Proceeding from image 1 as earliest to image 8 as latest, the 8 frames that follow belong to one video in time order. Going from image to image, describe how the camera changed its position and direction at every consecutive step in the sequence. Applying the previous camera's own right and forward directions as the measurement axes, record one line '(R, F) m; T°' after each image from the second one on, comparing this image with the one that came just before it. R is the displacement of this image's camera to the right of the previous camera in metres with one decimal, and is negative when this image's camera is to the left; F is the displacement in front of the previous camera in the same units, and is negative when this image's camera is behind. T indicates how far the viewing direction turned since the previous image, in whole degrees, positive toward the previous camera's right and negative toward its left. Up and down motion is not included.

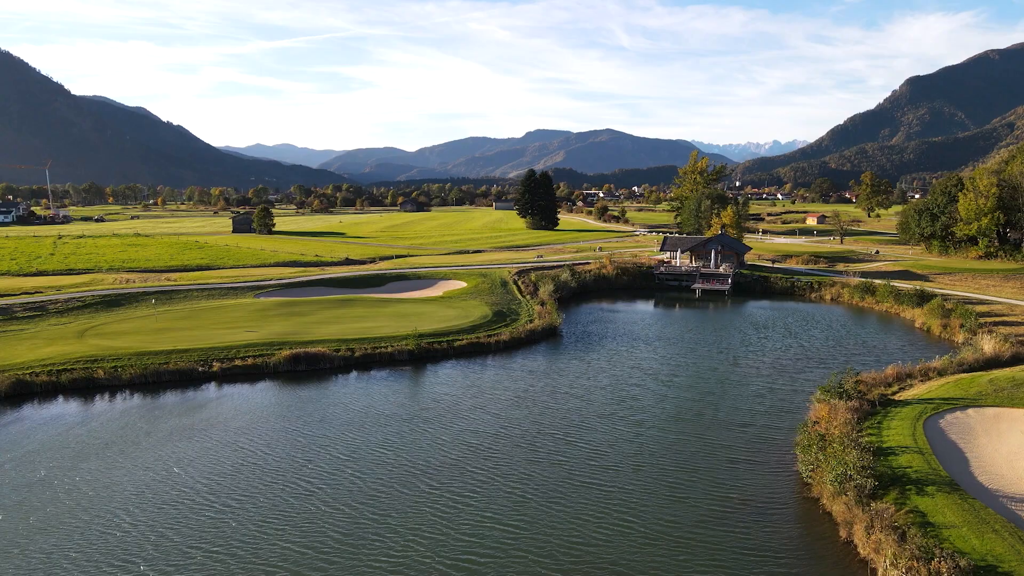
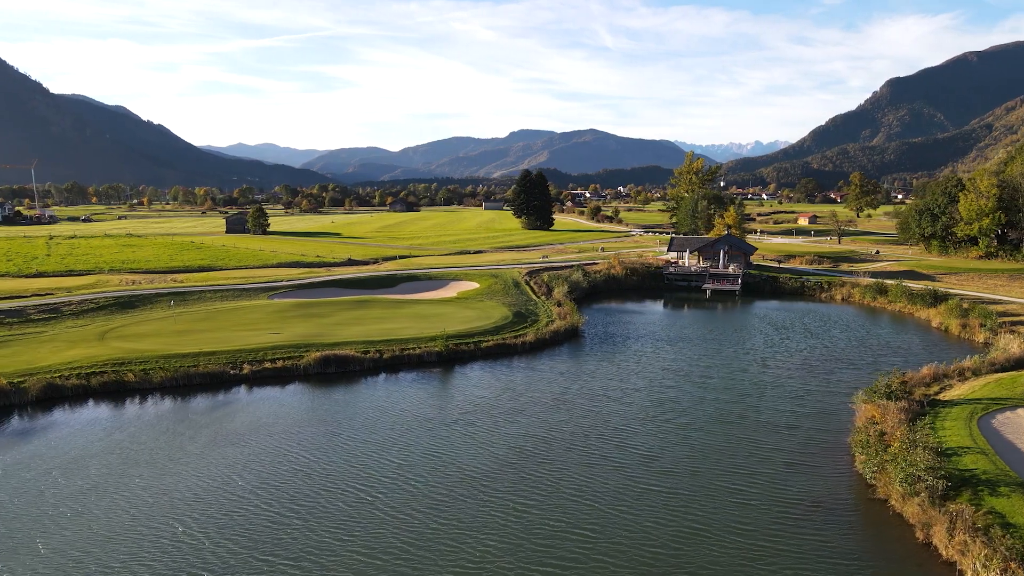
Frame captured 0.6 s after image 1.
(-2.0, +0.3) m; +1°
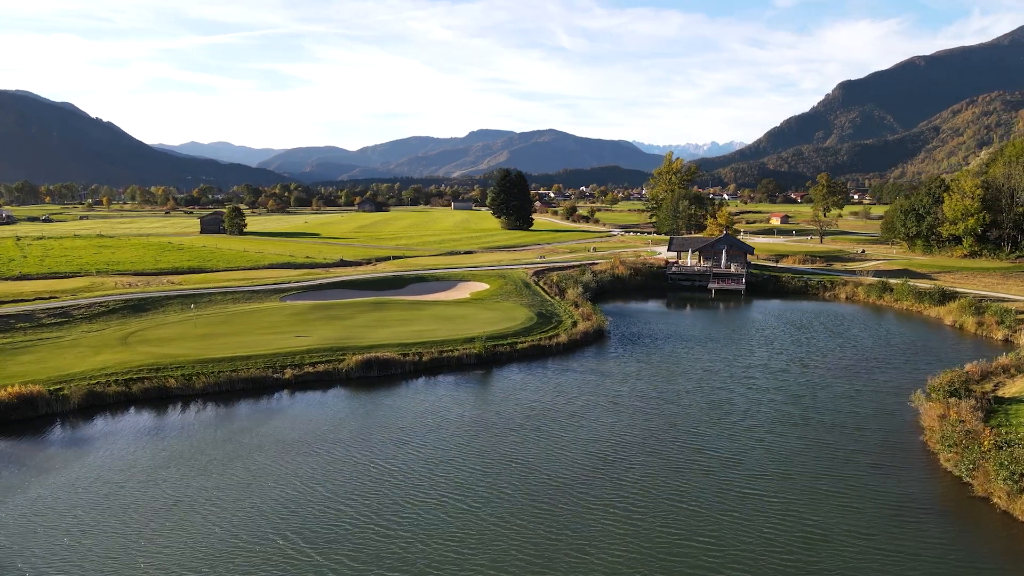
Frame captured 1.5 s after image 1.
(-3.5, +0.6) m; +3°
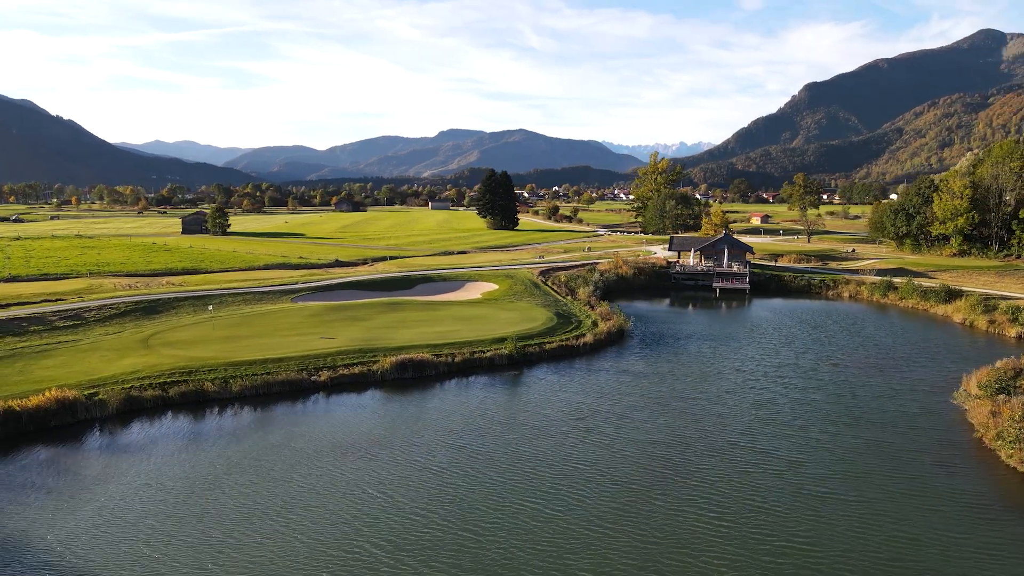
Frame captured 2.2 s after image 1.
(-2.7, +0.4) m; +2°
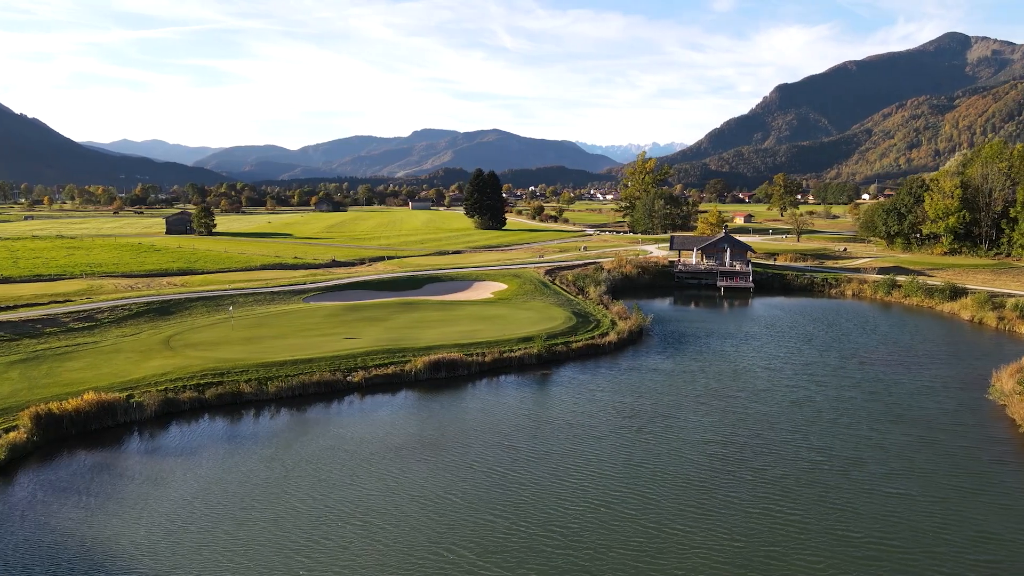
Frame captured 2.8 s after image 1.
(-2.4, +0.3) m; +2°
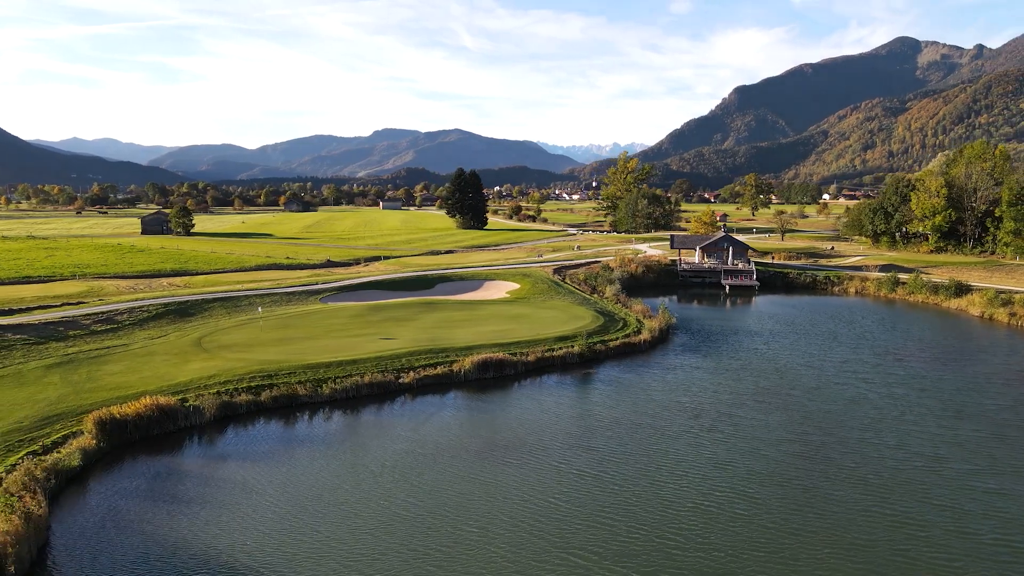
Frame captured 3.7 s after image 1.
(-3.4, +0.5) m; +2°
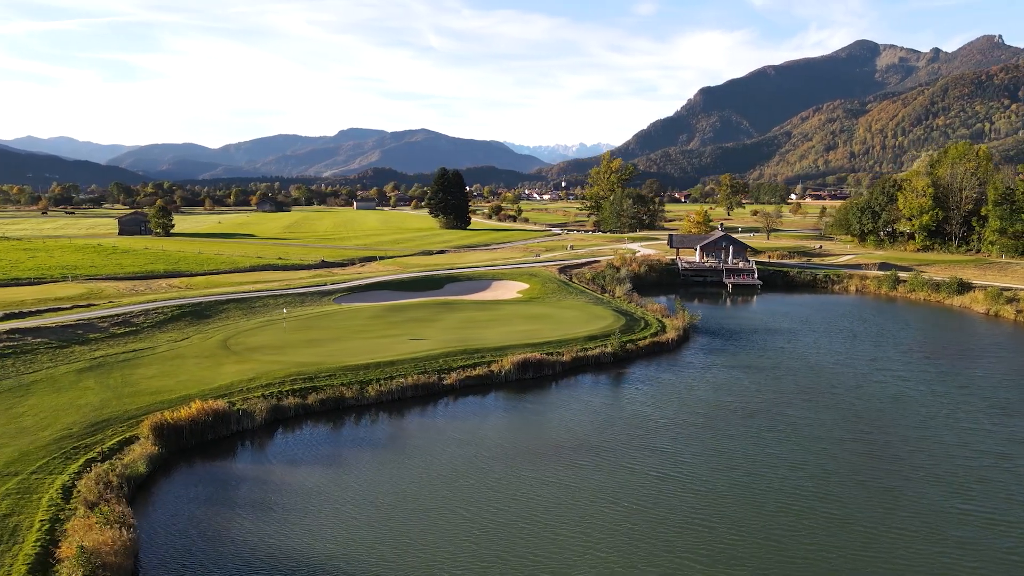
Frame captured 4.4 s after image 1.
(-2.8, +0.5) m; +2°
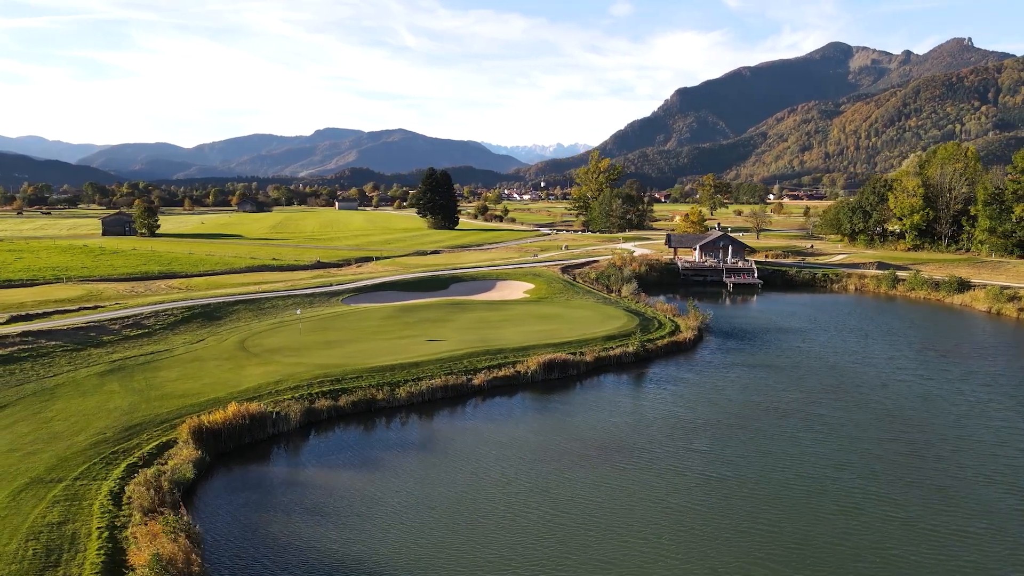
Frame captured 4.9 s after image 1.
(-1.8, +0.3) m; +1°
